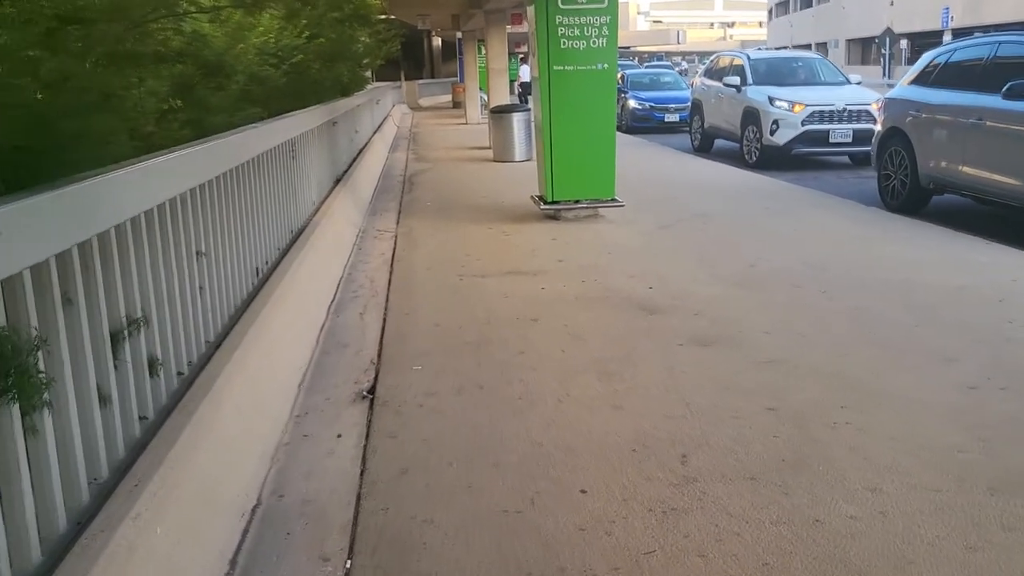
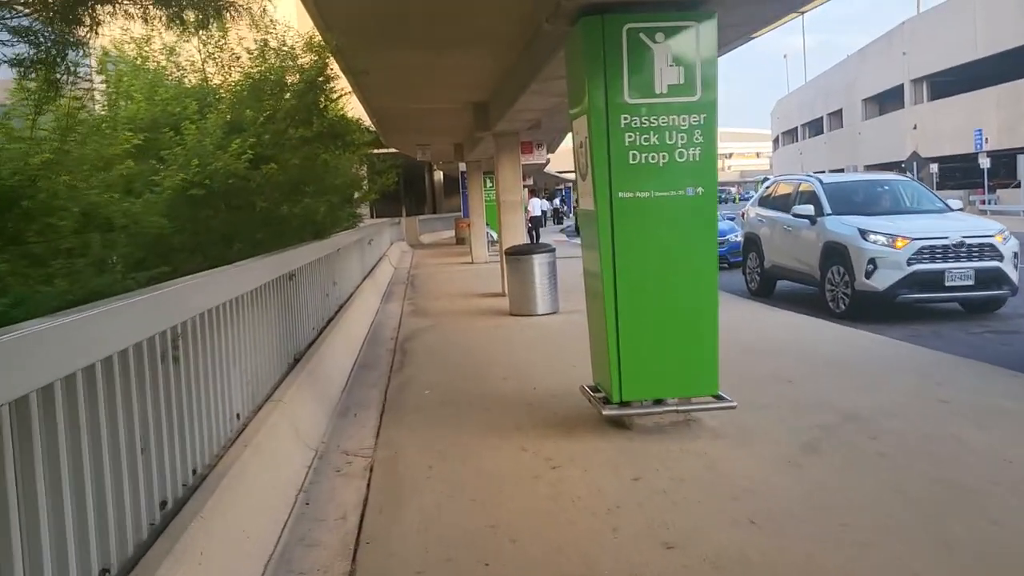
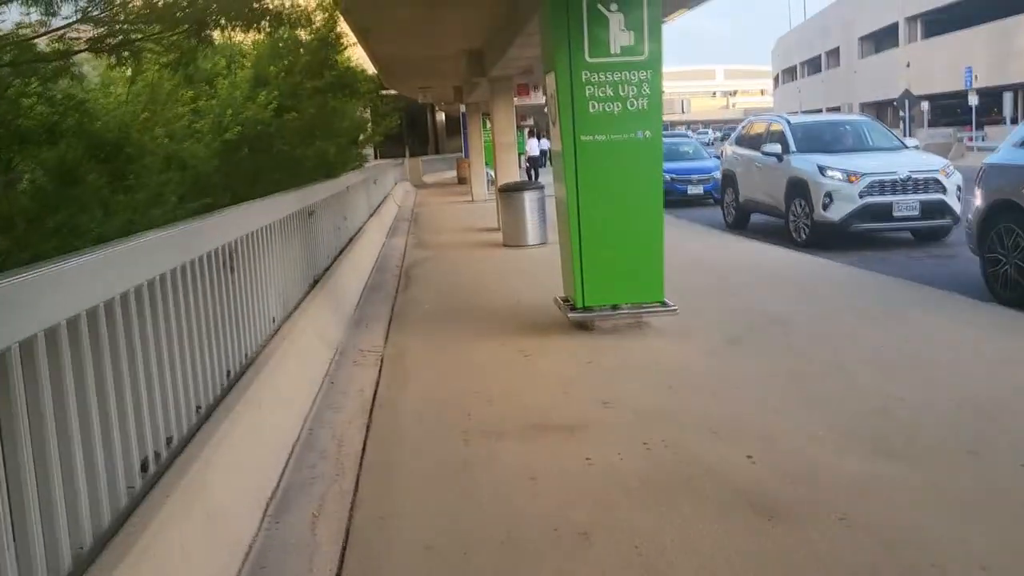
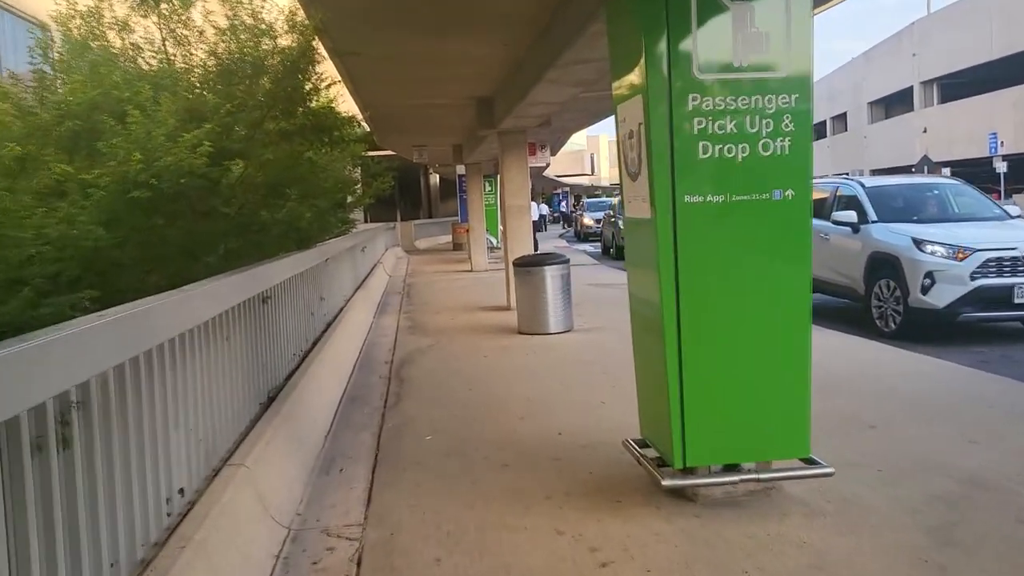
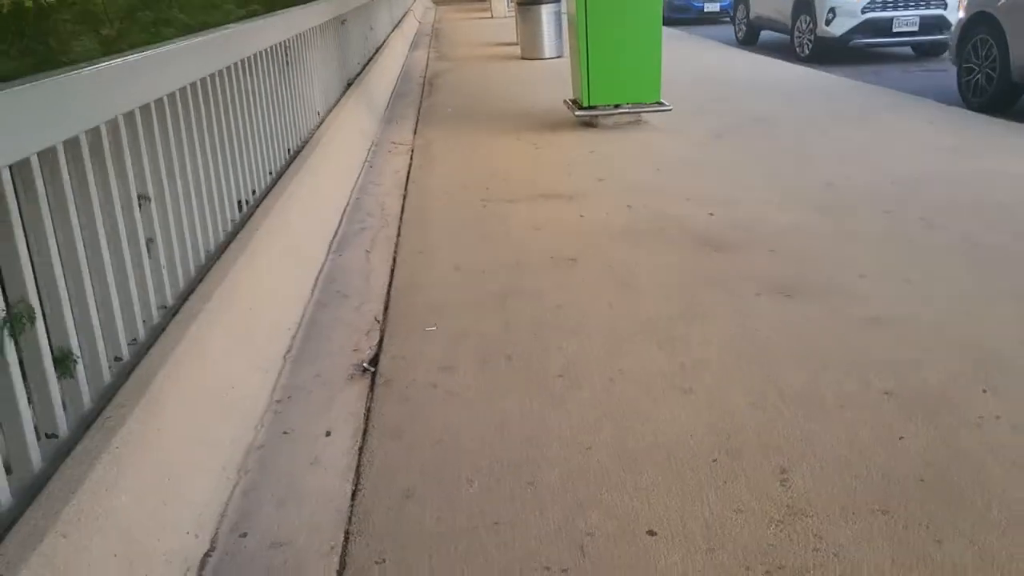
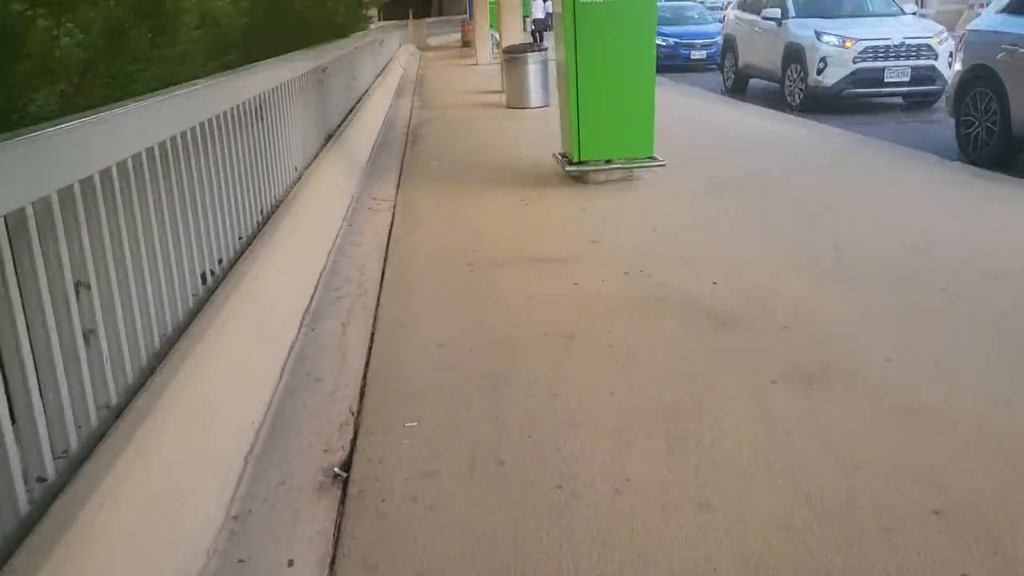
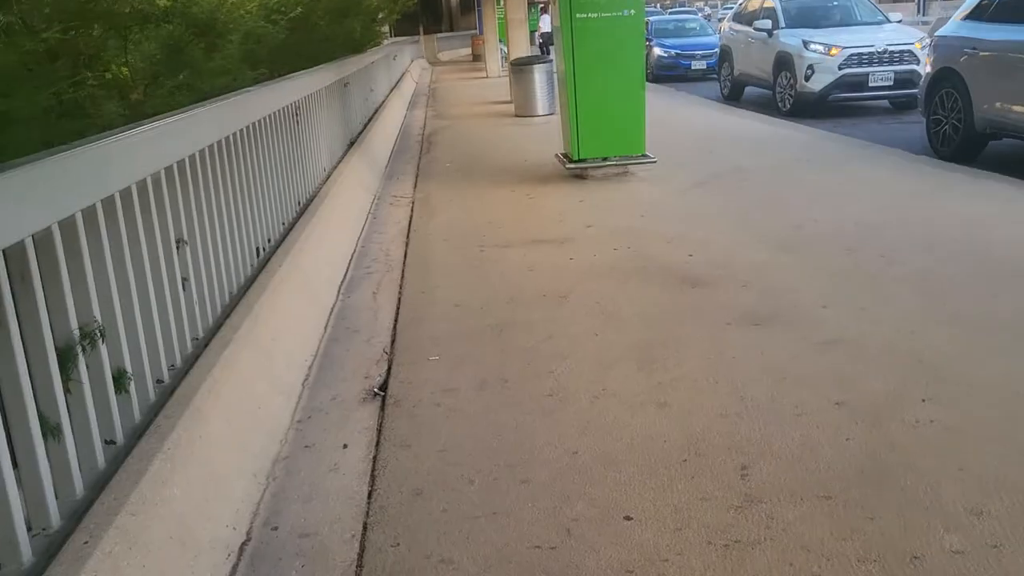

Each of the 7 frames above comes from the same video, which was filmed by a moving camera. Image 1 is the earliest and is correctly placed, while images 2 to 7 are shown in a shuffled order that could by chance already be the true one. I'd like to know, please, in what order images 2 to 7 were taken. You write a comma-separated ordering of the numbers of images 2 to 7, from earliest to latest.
7, 5, 6, 3, 2, 4
